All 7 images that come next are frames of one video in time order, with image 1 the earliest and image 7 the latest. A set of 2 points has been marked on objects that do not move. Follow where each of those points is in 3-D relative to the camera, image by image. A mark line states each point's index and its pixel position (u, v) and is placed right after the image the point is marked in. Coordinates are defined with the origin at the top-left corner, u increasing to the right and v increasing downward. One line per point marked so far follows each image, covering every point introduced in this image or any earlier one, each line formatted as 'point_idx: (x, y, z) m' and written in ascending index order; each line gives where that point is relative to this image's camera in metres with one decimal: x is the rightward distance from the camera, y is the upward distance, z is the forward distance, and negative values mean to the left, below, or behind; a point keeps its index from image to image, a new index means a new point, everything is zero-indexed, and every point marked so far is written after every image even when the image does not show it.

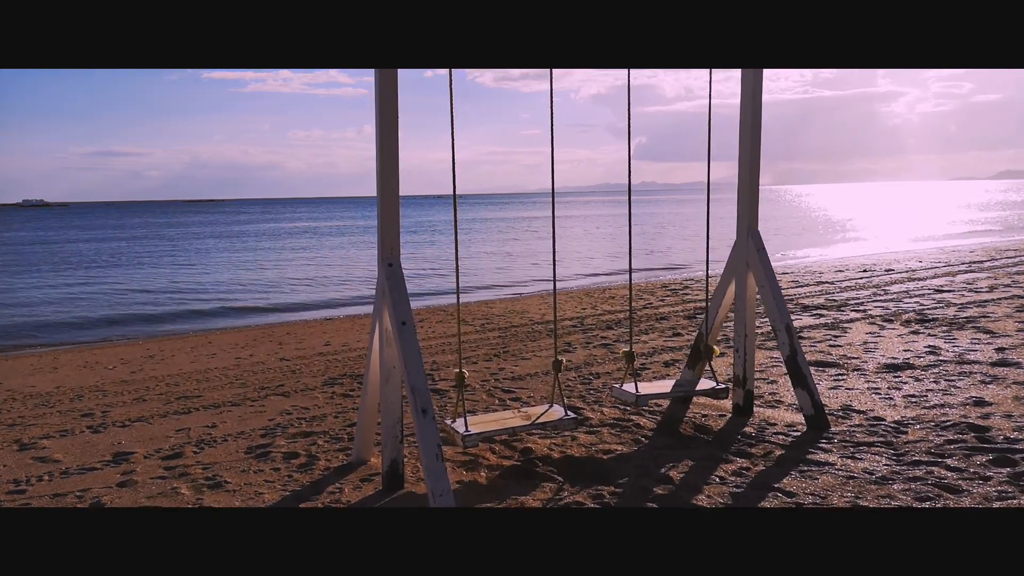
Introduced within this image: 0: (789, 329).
0: (+1.8, -0.3, +4.9) m
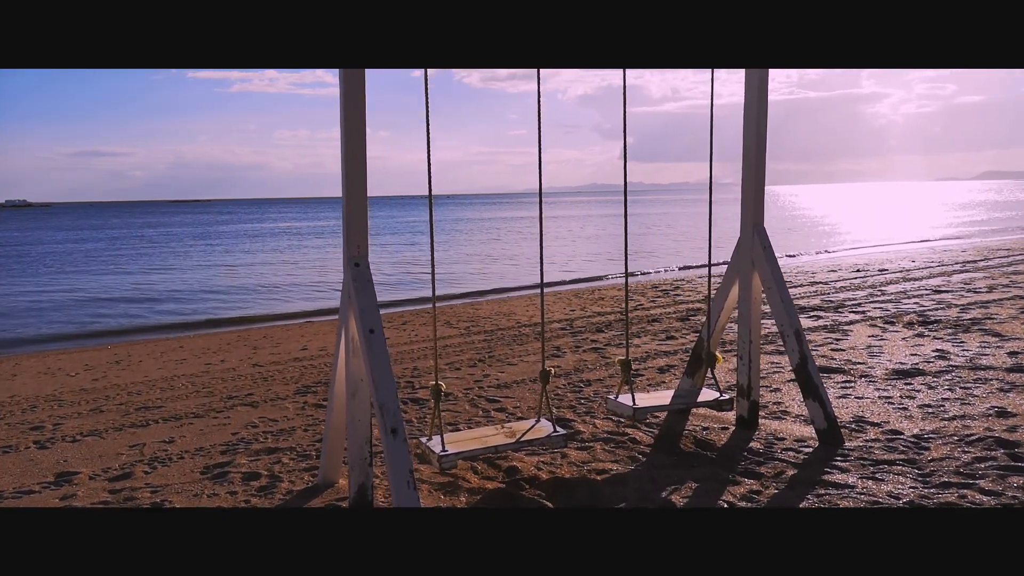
0: (+1.7, -0.3, +4.4) m
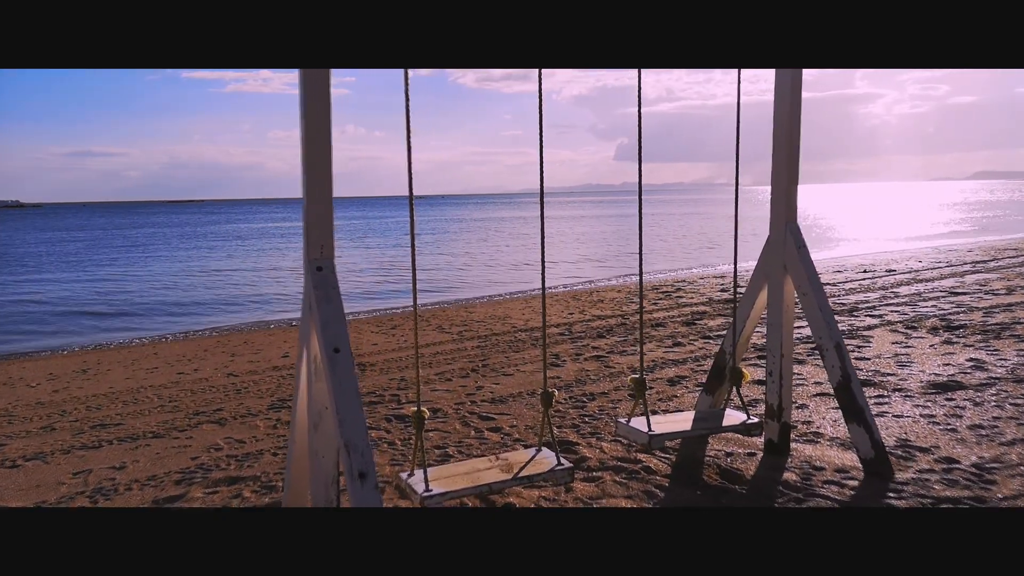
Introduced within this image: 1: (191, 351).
0: (+1.7, -0.3, +3.8) m
1: (-4.3, -0.8, +10.0) m
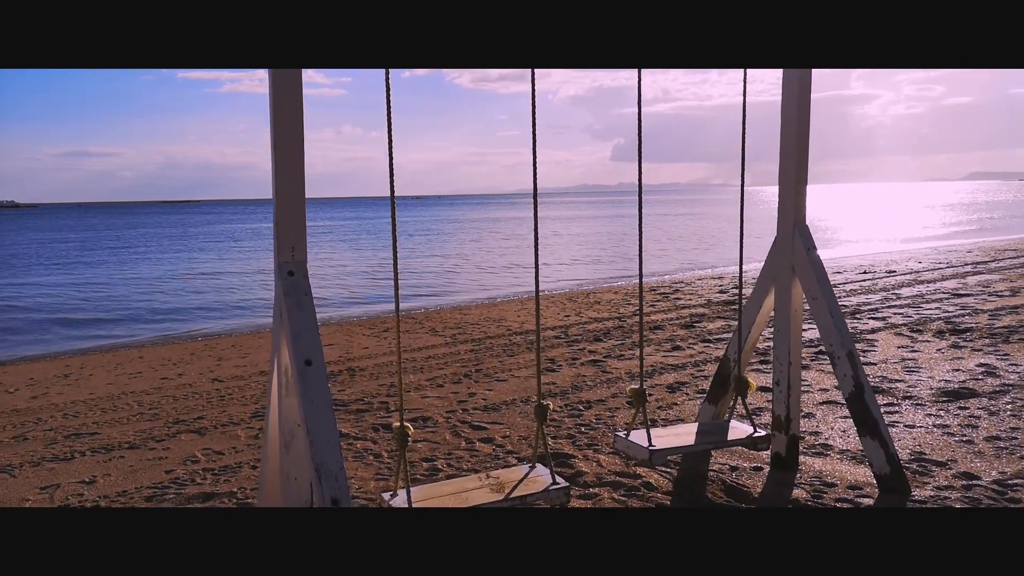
0: (+1.6, -0.3, +3.6) m
1: (-4.3, -0.9, +9.7) m
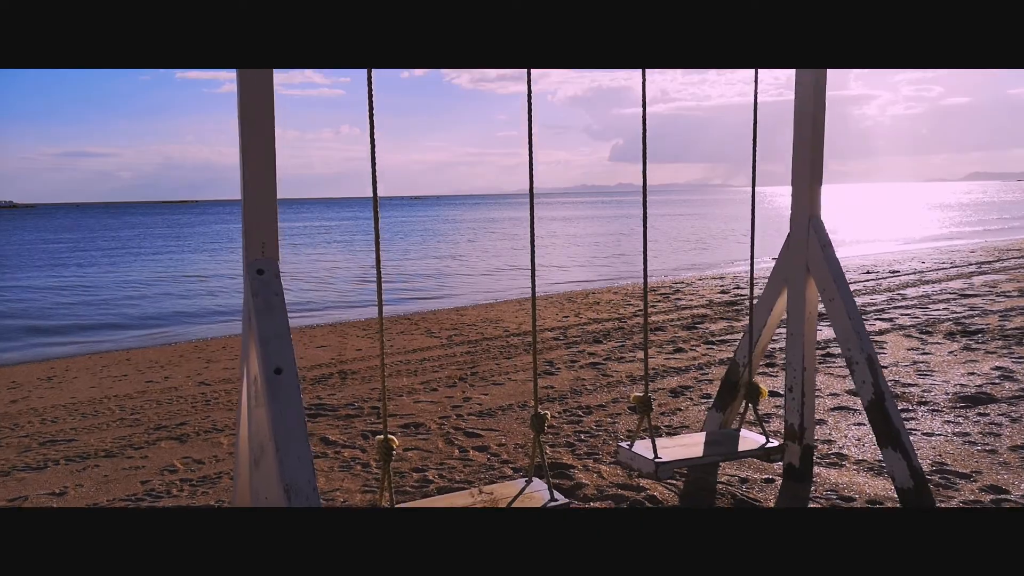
0: (+1.6, -0.3, +3.4) m
1: (-4.4, -0.9, +9.4) m
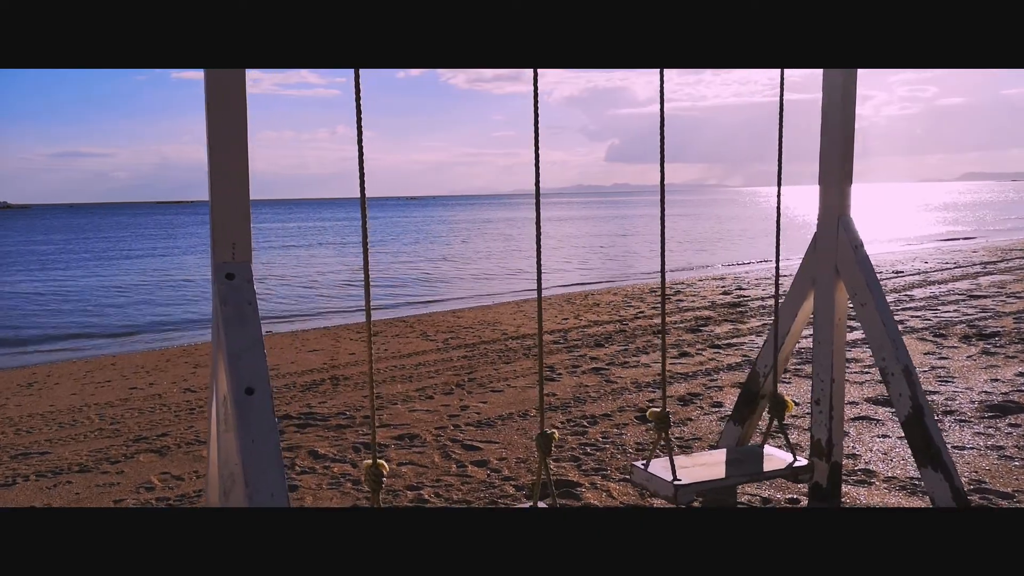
0: (+1.6, -0.3, +3.1) m
1: (-4.4, -0.9, +9.1) m
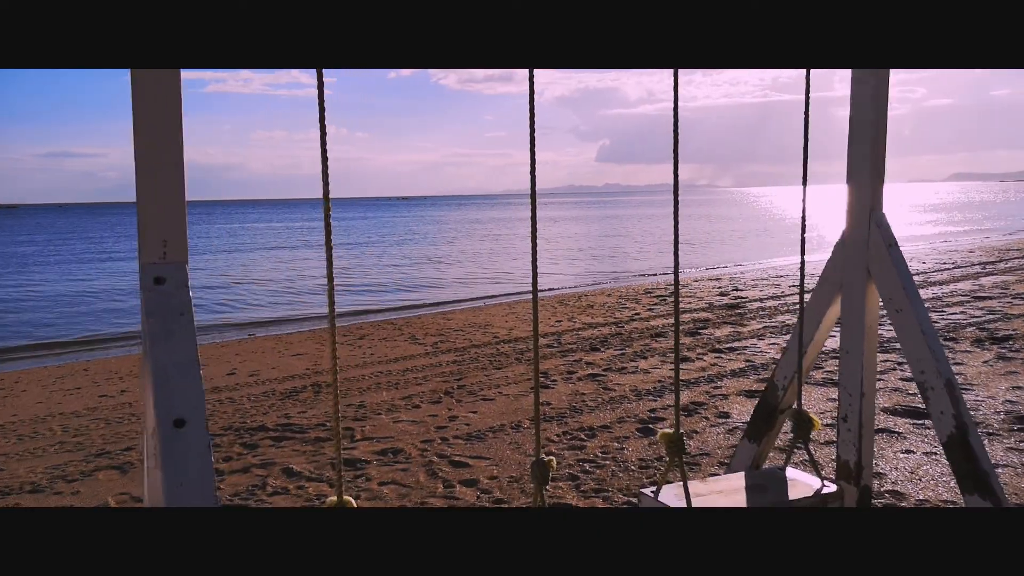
0: (+1.6, -0.4, +2.7) m
1: (-4.5, -0.9, +8.7) m
